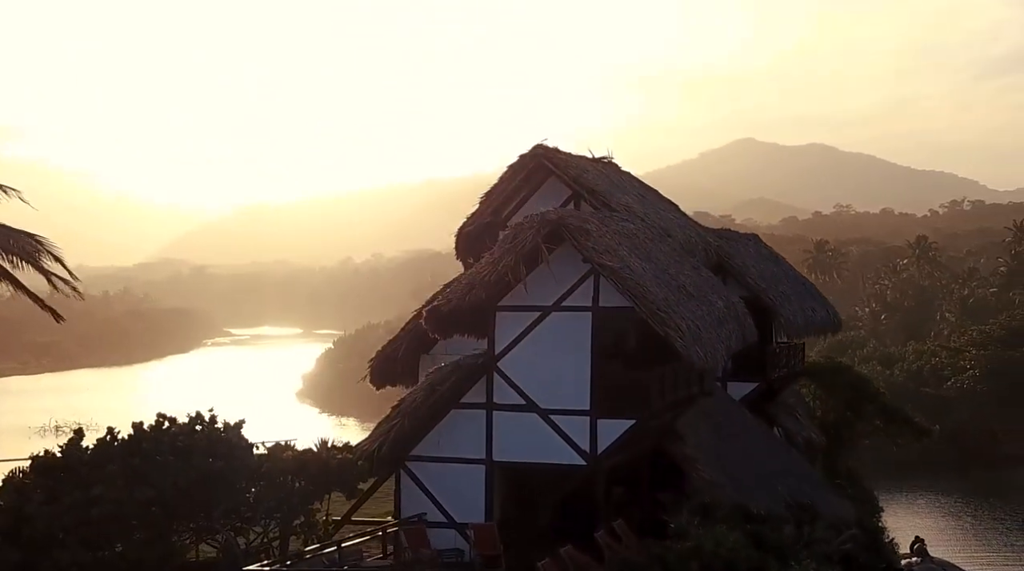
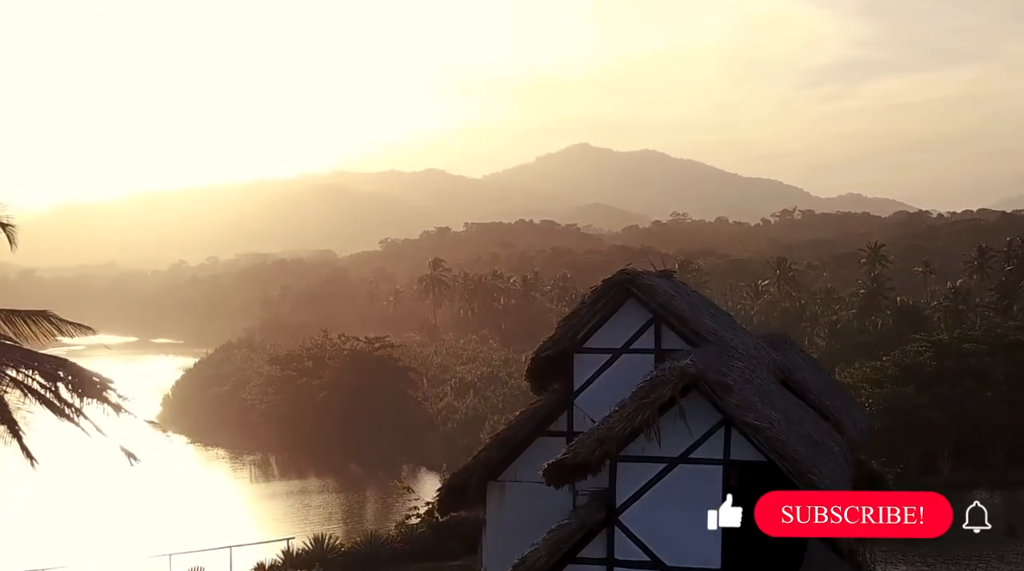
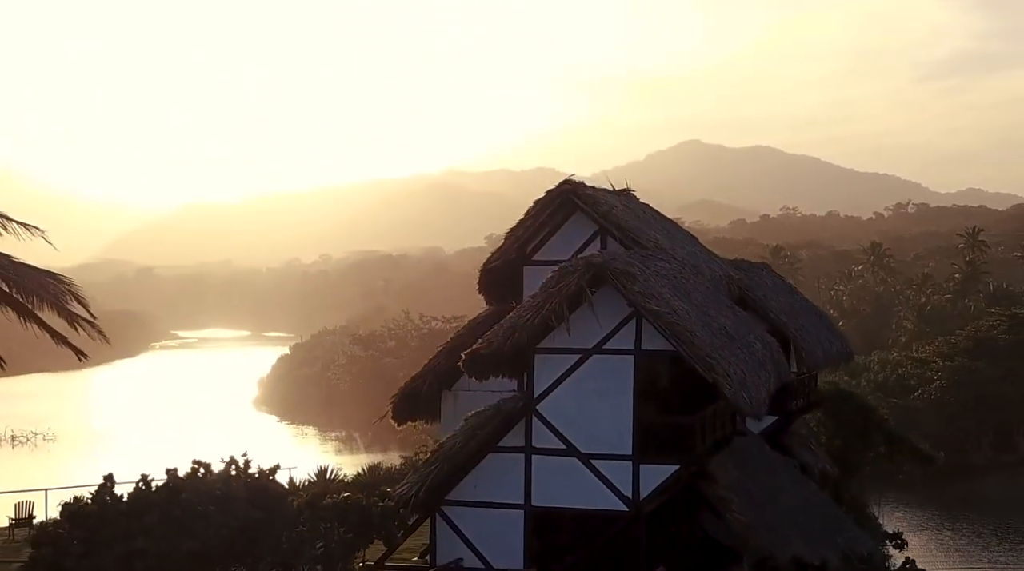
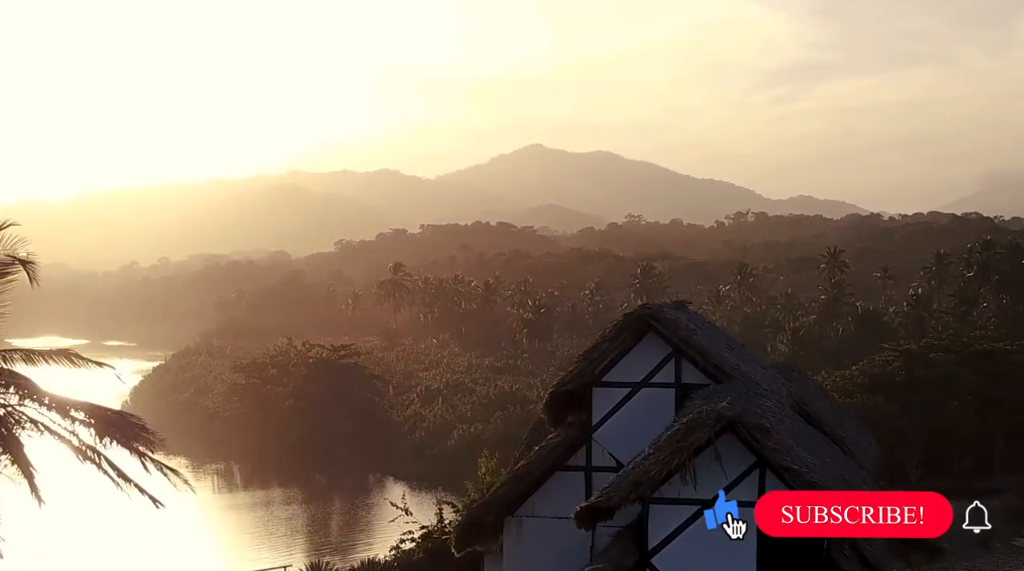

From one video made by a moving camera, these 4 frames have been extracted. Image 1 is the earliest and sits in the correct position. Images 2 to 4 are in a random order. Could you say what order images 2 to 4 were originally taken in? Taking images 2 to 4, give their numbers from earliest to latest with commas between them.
3, 2, 4
